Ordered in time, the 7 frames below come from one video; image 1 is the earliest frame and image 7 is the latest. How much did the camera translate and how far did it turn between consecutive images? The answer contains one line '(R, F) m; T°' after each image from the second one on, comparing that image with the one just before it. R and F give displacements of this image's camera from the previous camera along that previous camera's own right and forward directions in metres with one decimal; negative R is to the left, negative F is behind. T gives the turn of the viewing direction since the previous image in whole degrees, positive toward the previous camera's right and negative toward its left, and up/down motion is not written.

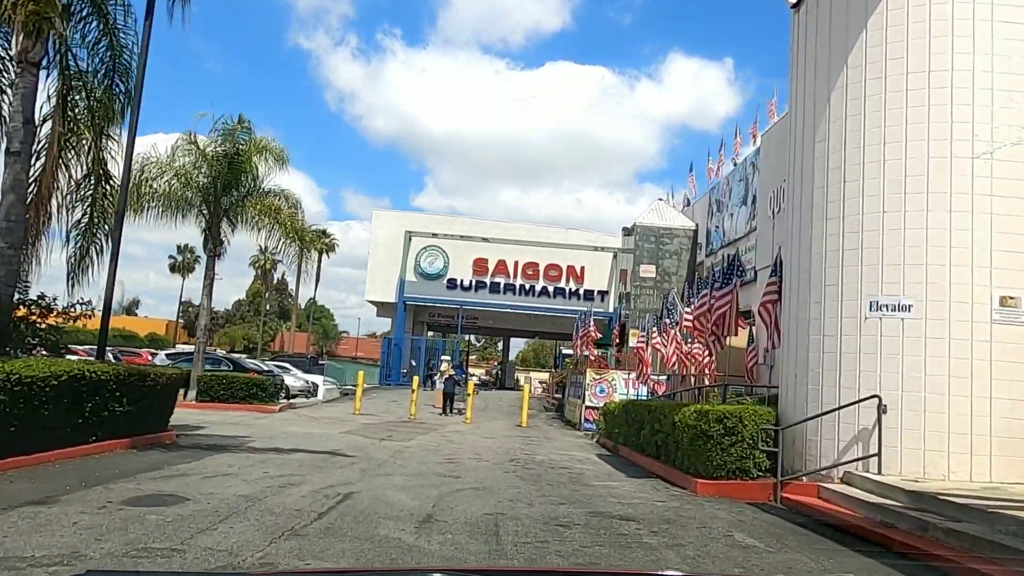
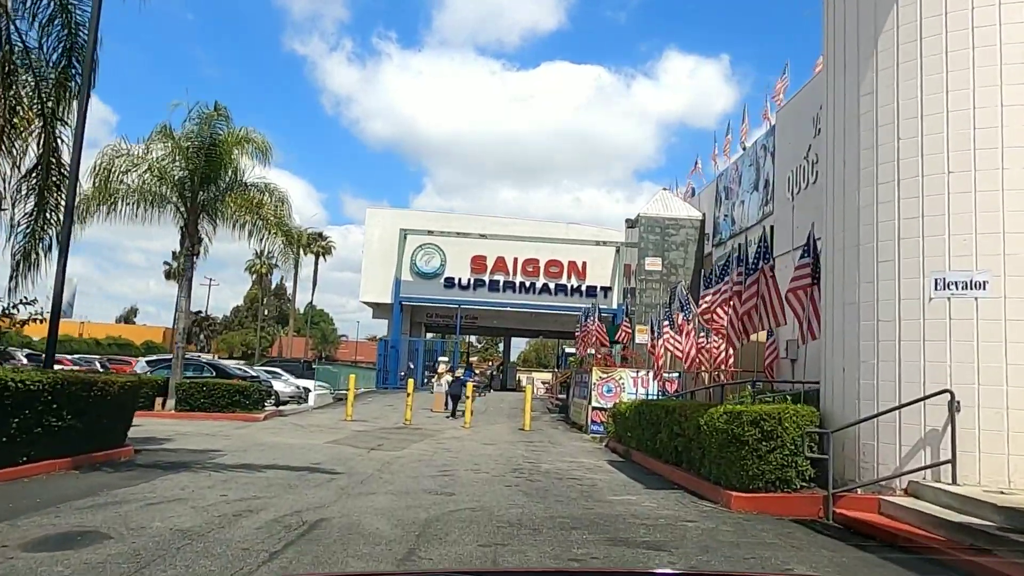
(0.0, +1.9) m; 0°
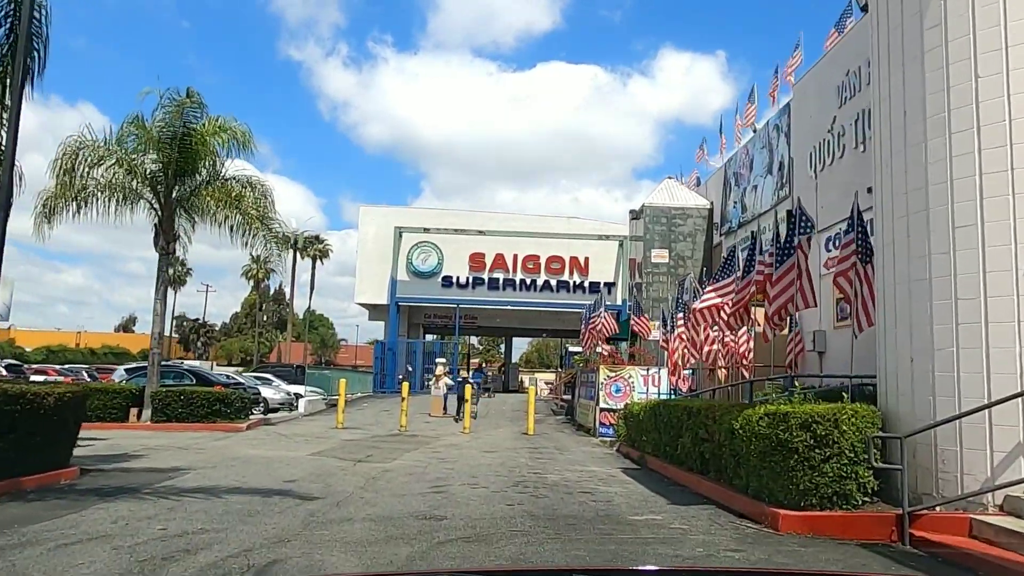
(0.0, +1.9) m; 0°
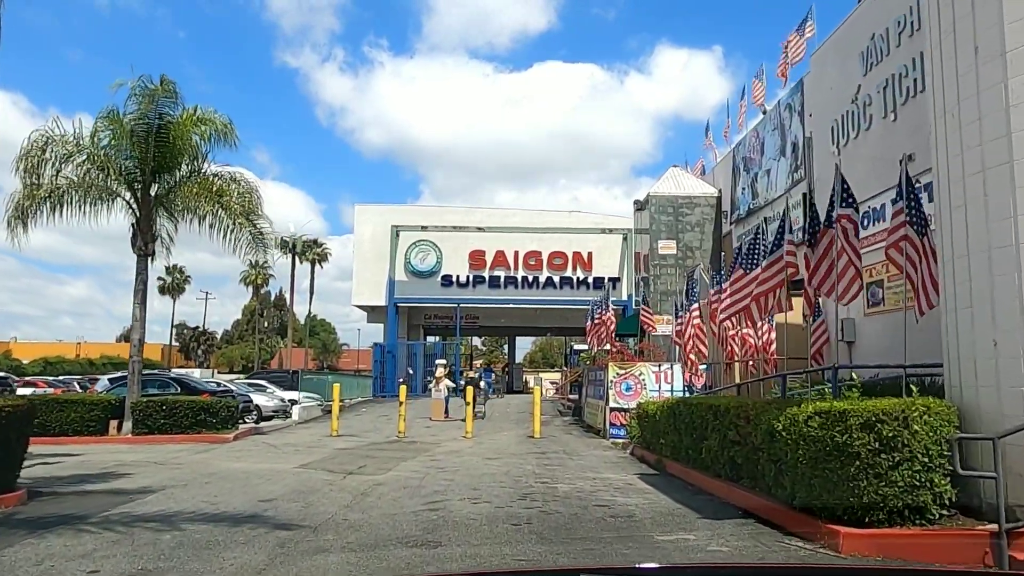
(0.0, +1.5) m; 0°
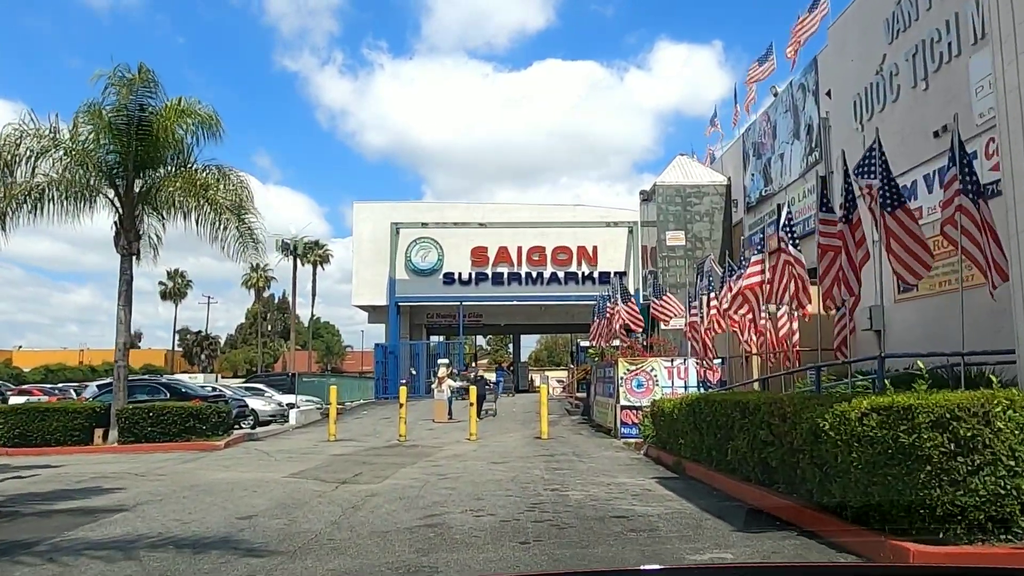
(0.0, +1.2) m; 0°
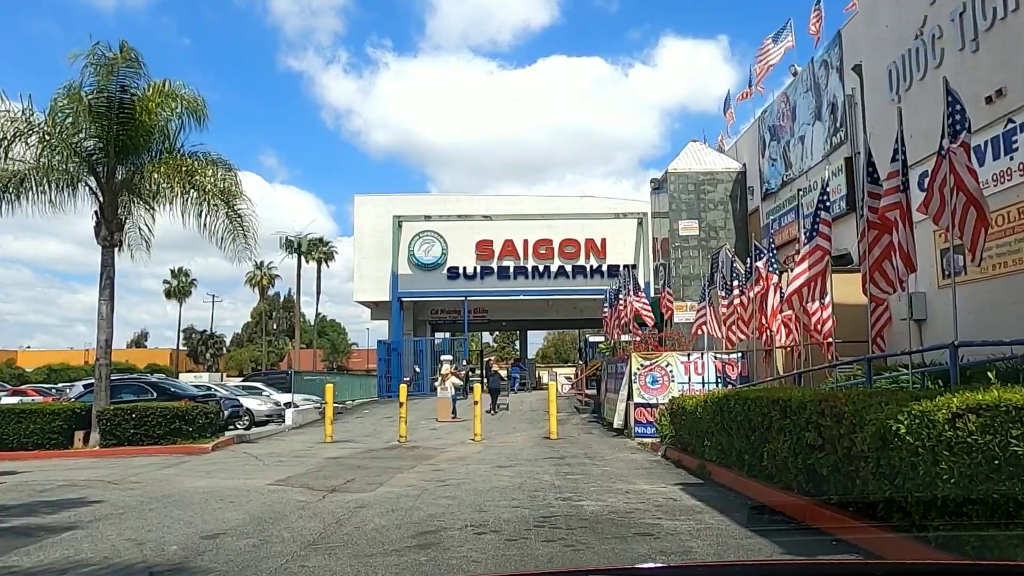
(0.0, +1.4) m; 0°
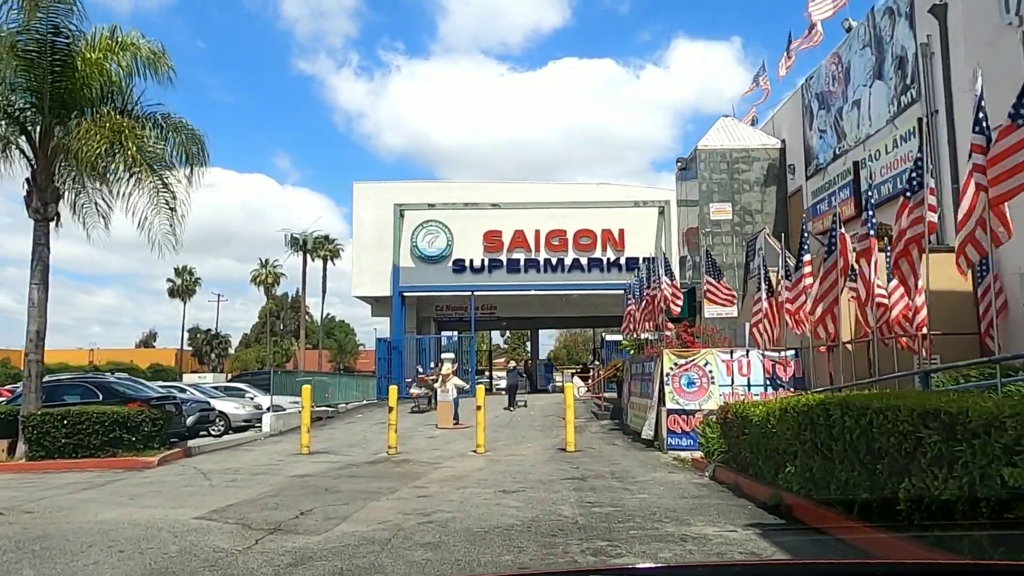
(0.0, +3.5) m; -1°
